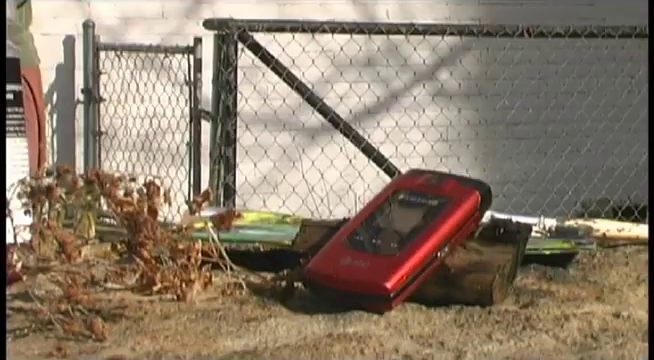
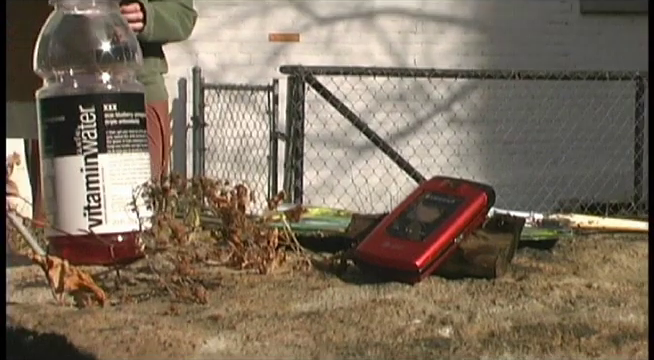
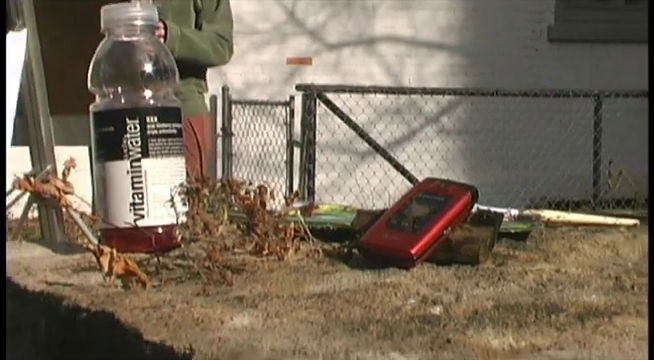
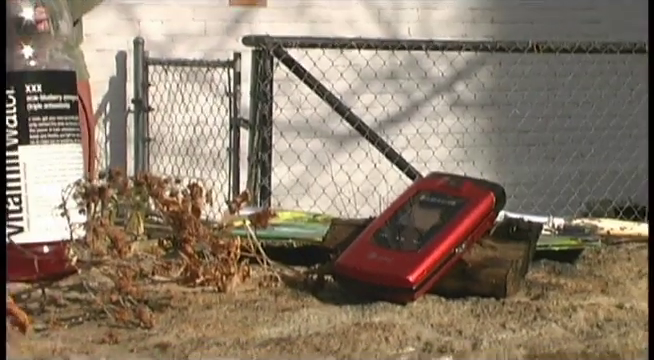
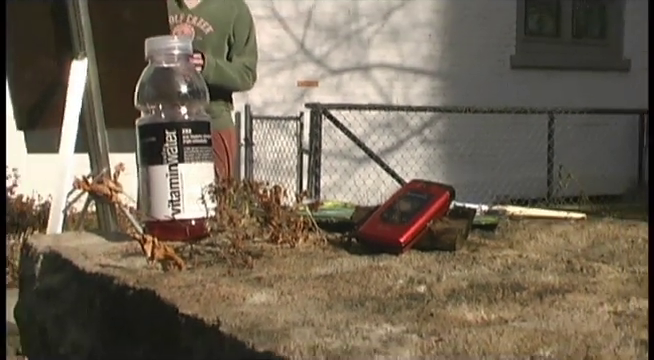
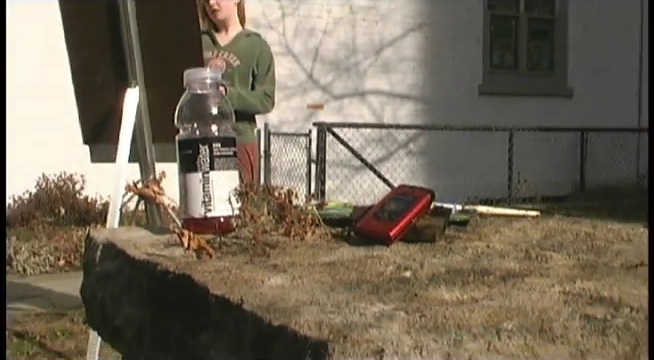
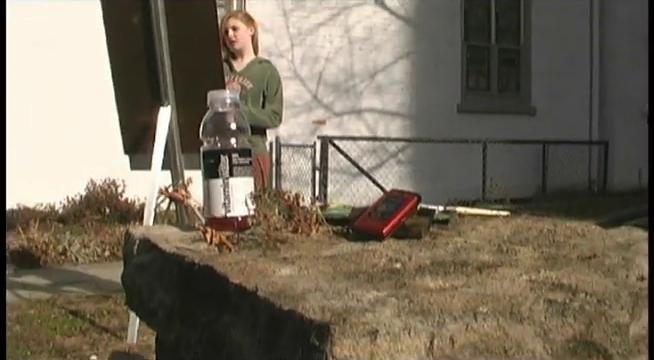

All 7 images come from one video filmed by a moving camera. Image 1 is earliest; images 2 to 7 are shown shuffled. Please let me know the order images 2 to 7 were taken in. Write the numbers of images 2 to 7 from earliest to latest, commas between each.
4, 2, 3, 5, 6, 7
